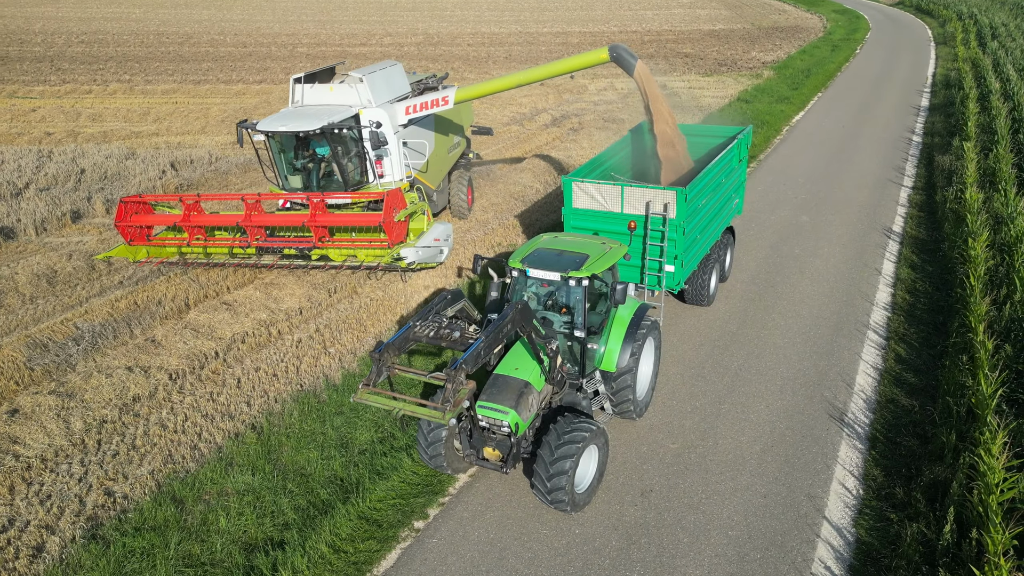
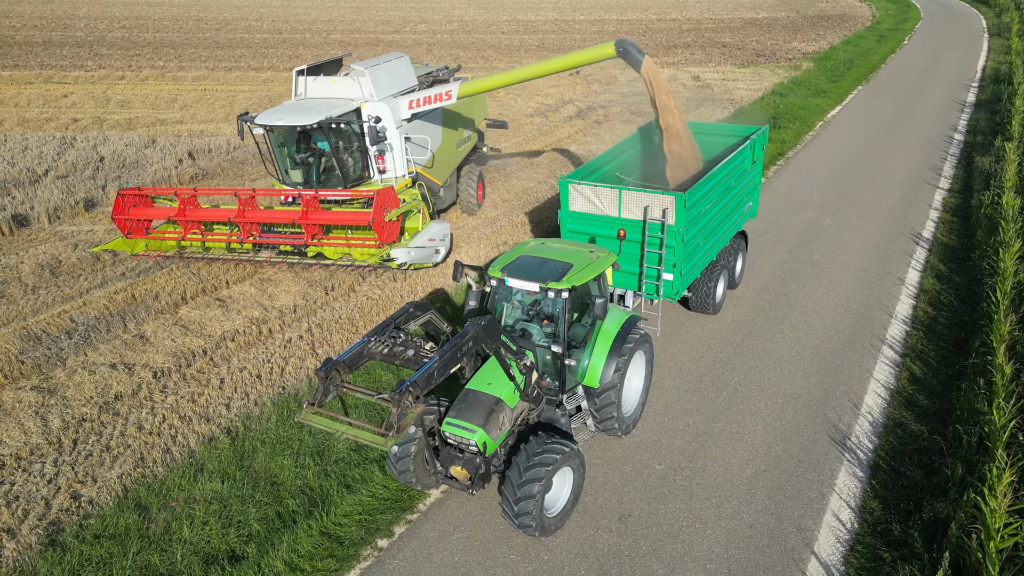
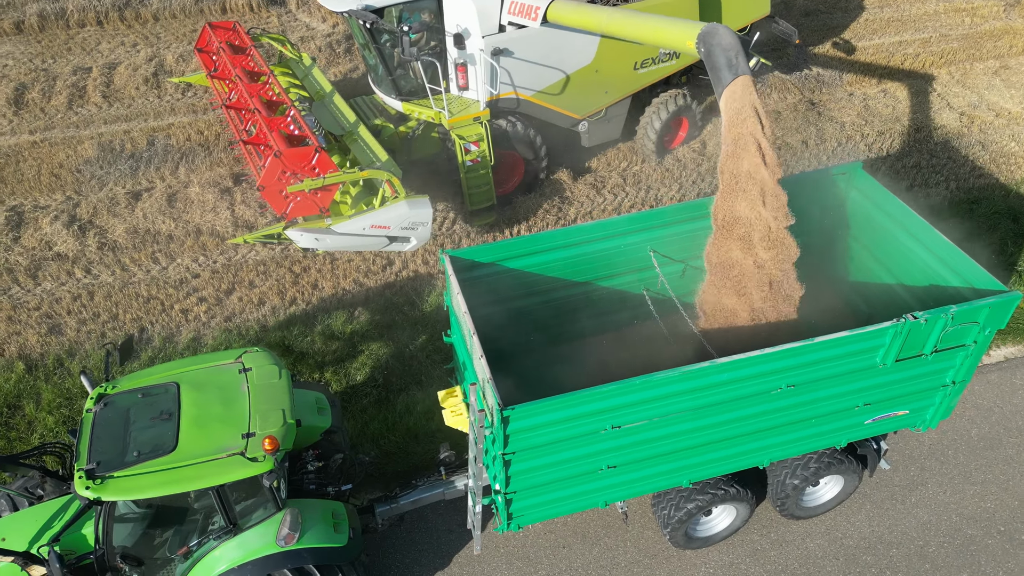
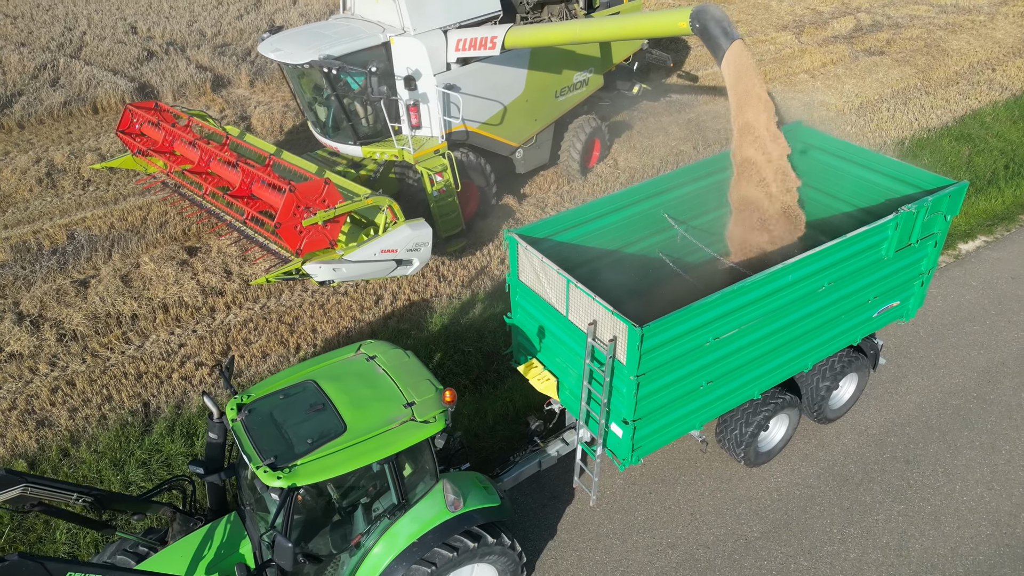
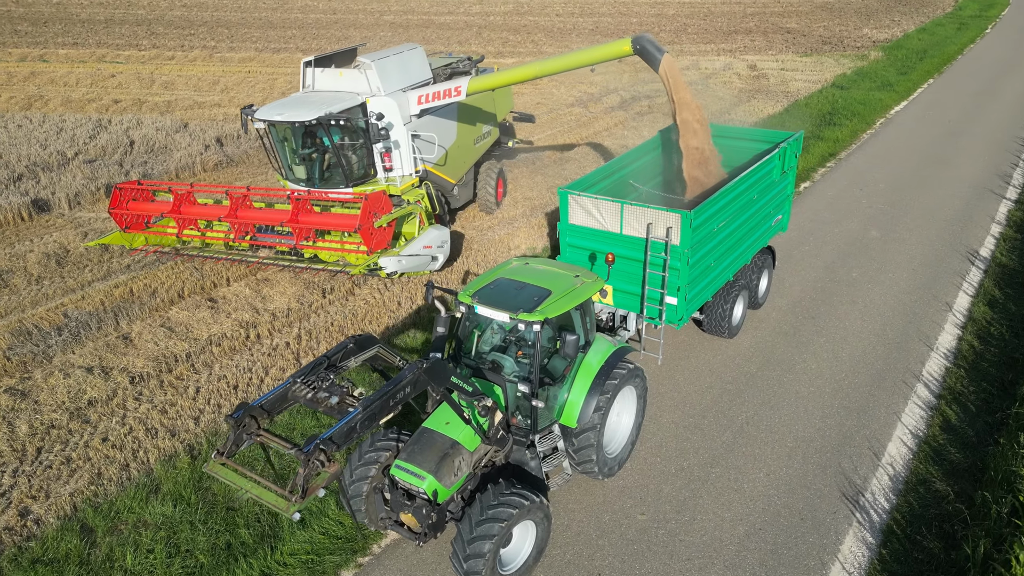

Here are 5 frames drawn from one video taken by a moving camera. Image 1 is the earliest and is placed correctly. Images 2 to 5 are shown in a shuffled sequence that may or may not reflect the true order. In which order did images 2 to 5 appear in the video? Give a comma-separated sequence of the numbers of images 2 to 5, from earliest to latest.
2, 5, 4, 3
